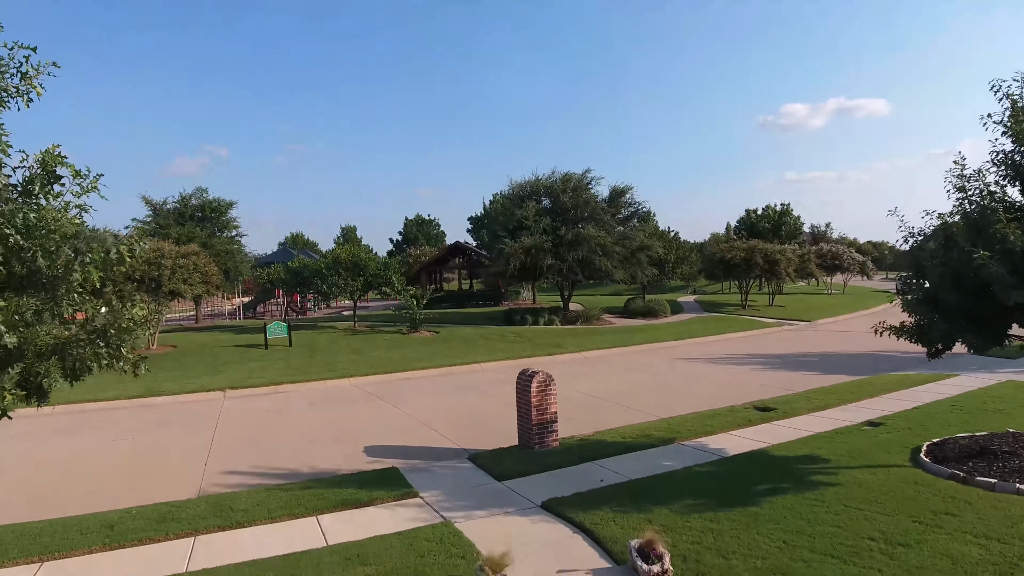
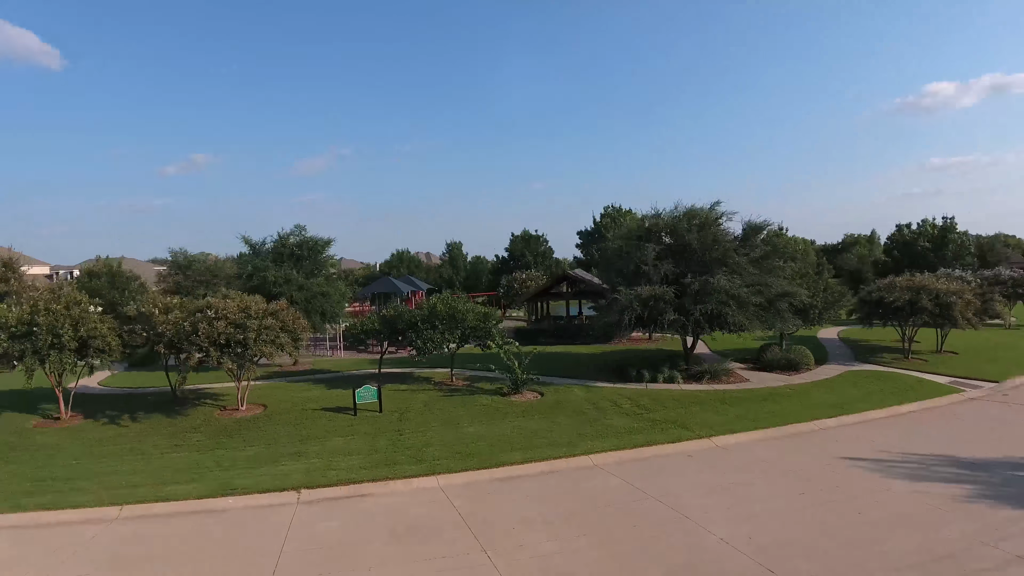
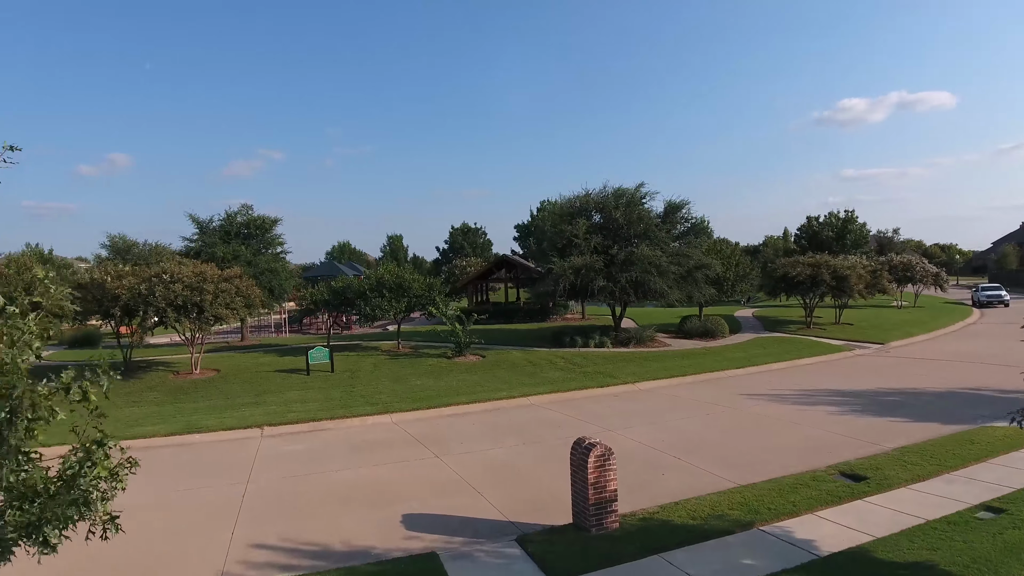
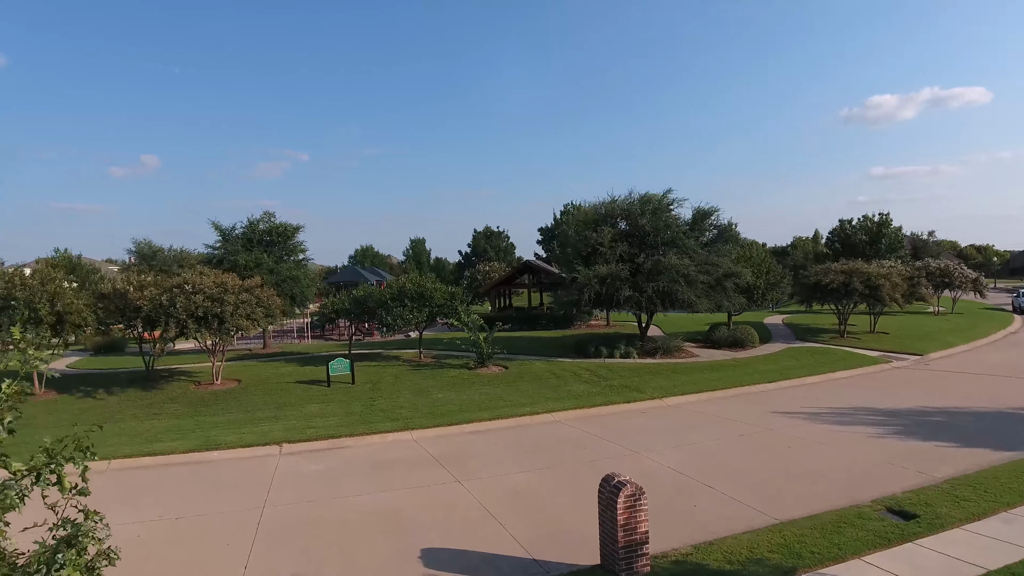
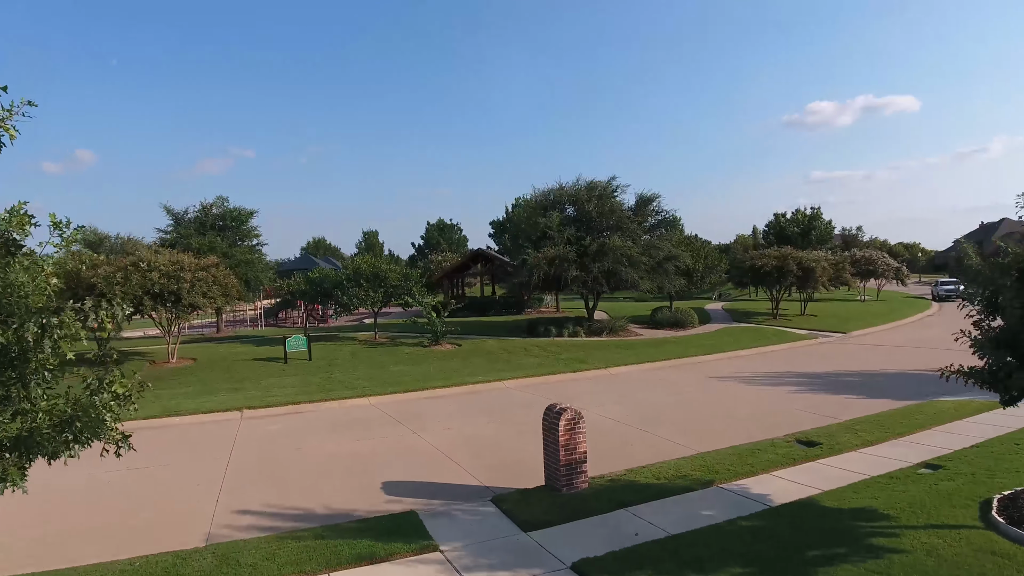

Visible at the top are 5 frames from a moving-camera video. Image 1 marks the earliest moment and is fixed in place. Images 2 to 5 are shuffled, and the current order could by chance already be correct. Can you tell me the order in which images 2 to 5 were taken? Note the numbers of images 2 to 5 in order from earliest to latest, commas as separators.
5, 3, 4, 2
